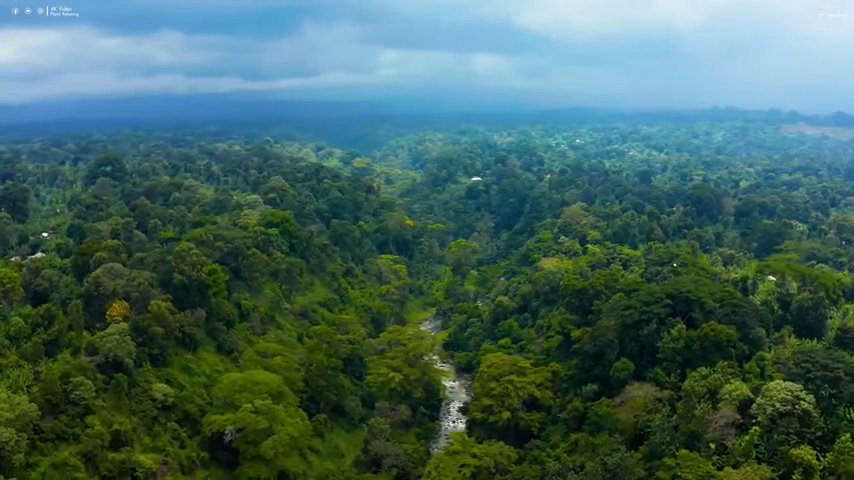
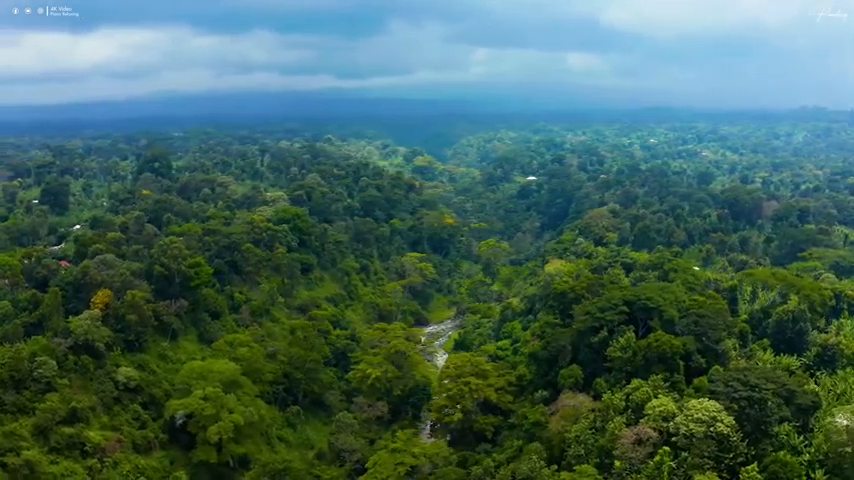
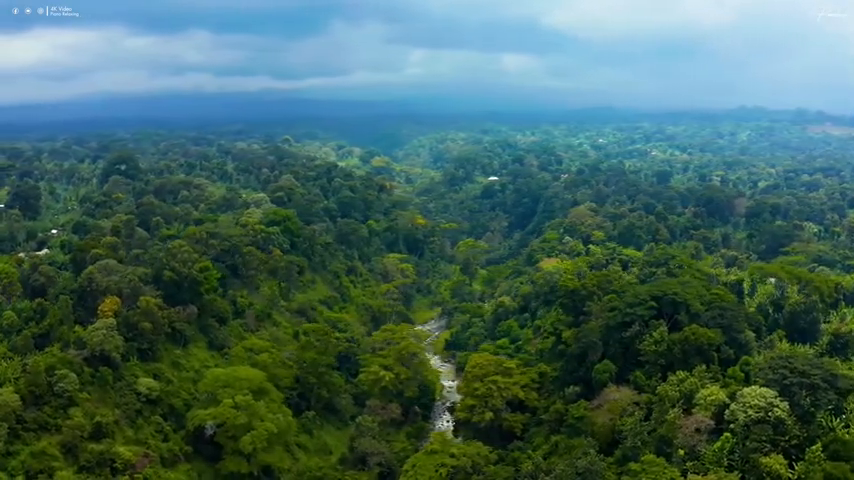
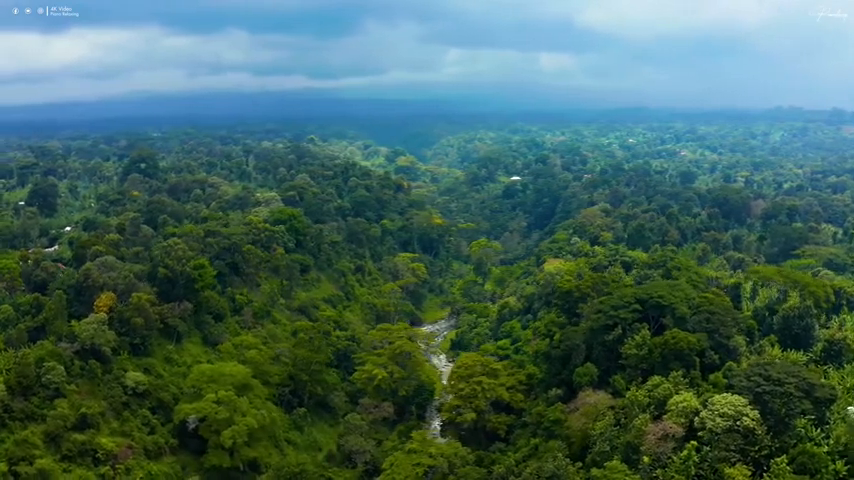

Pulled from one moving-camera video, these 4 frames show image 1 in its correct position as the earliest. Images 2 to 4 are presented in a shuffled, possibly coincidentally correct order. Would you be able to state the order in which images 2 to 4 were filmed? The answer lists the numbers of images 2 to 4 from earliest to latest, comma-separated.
3, 4, 2
